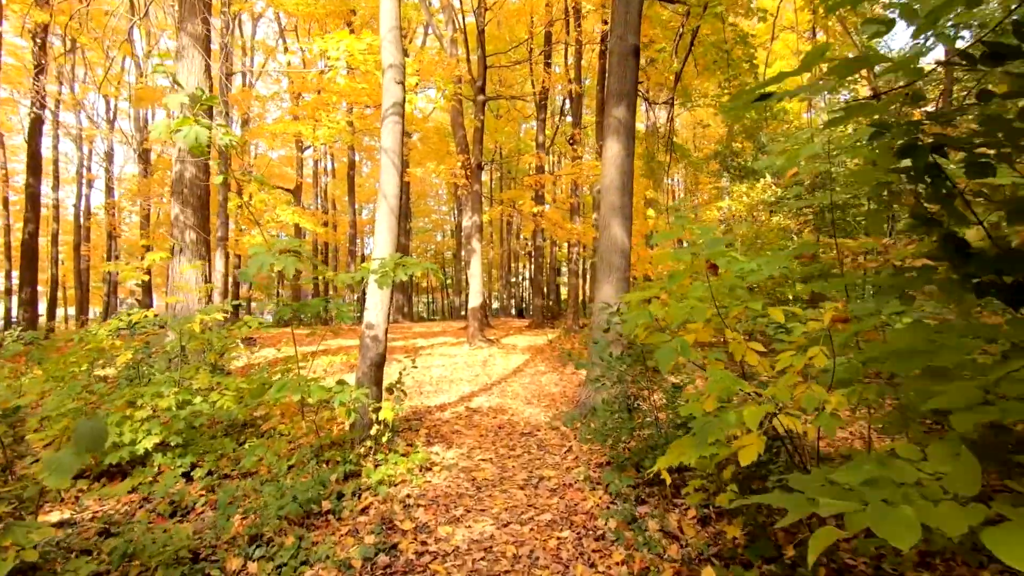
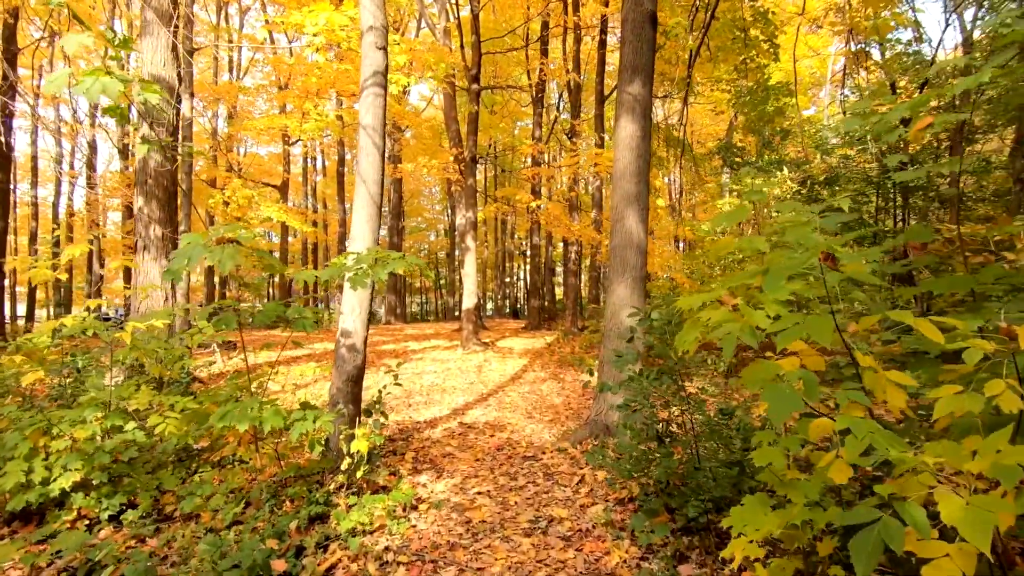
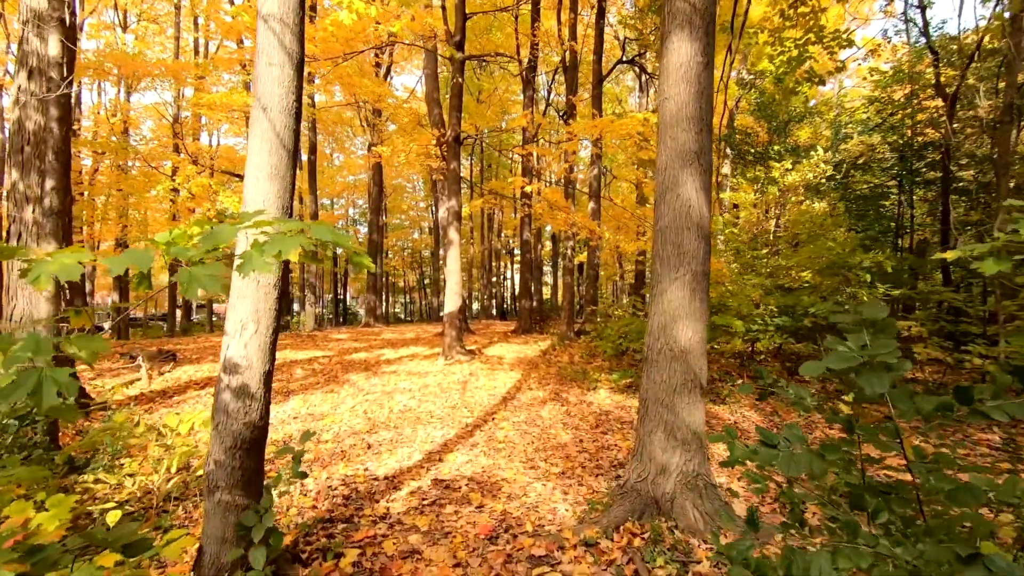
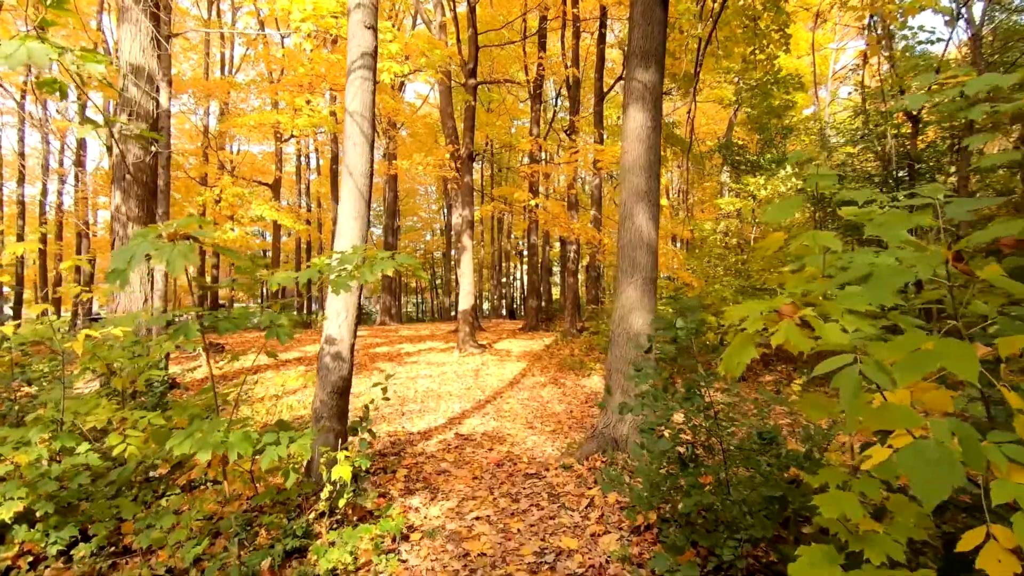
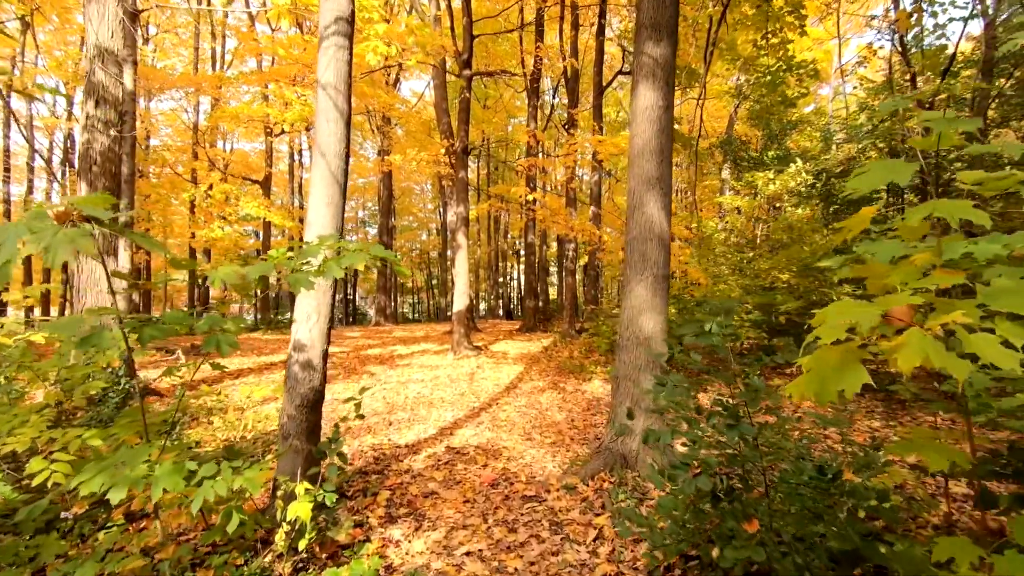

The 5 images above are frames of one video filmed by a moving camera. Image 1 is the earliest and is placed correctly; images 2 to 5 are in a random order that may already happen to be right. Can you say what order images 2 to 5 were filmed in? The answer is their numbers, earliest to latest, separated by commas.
2, 4, 5, 3
